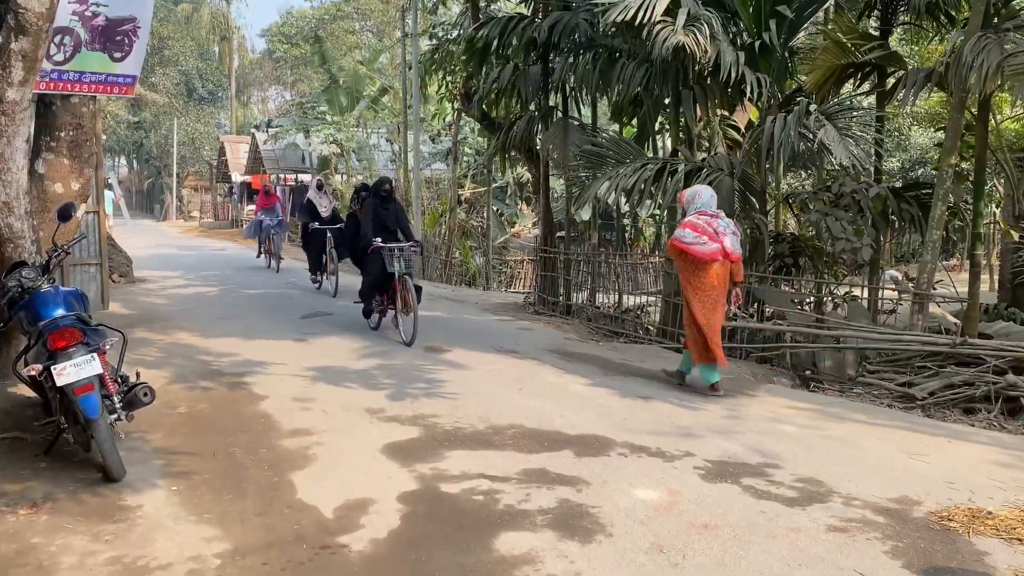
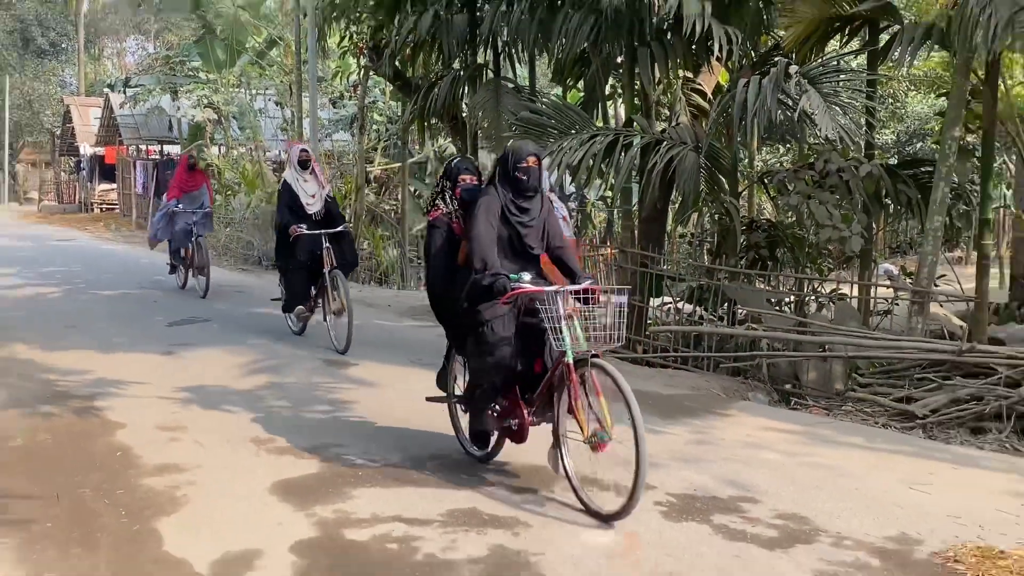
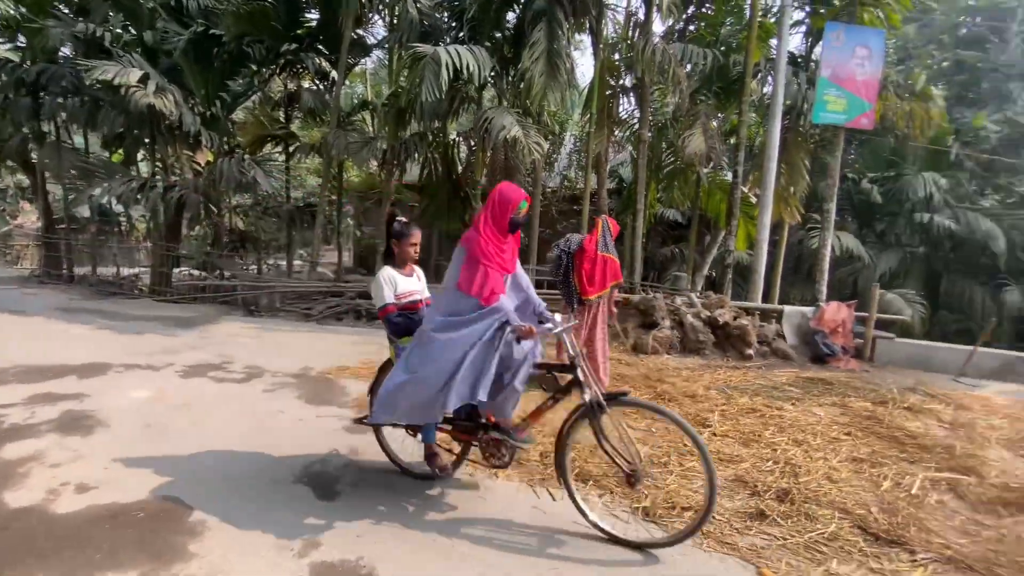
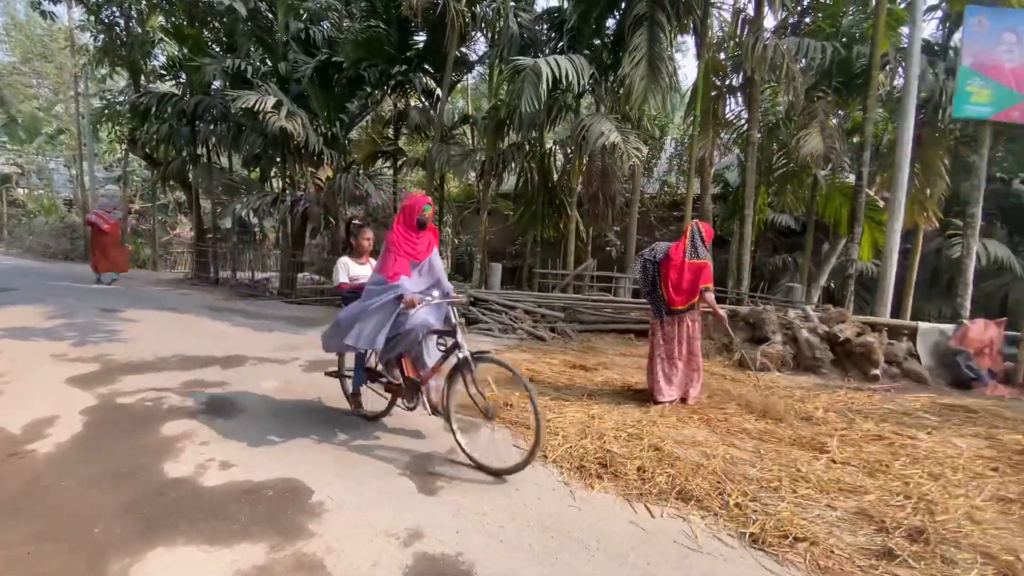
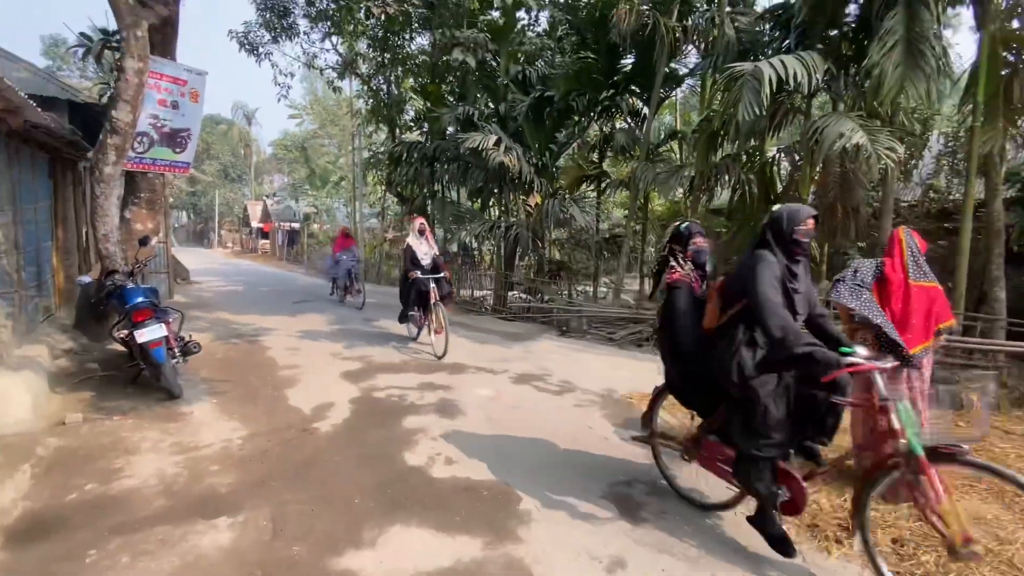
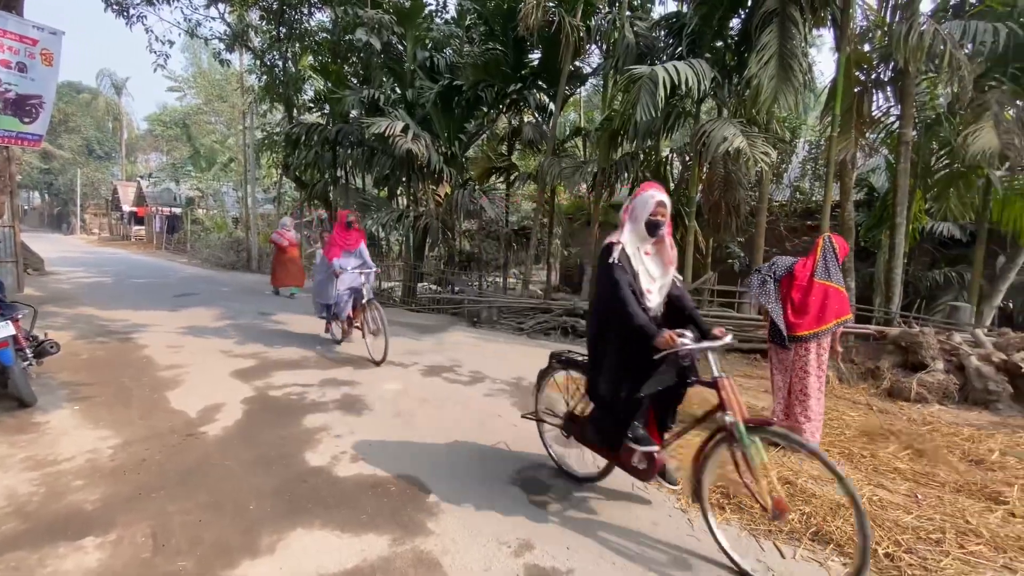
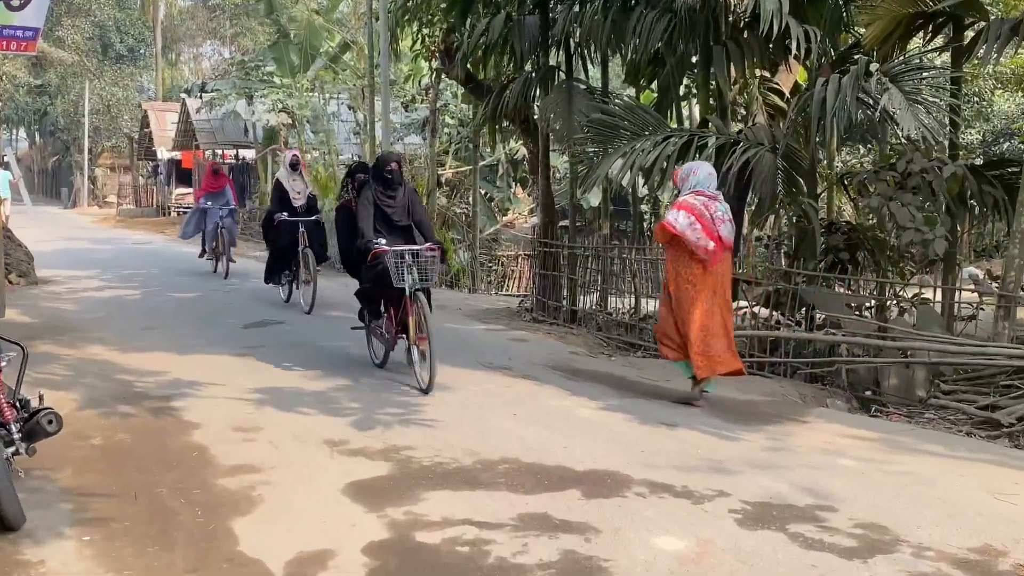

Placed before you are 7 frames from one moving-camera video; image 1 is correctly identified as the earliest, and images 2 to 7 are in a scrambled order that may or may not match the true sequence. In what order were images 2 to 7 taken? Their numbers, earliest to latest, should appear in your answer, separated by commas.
7, 2, 5, 6, 4, 3
